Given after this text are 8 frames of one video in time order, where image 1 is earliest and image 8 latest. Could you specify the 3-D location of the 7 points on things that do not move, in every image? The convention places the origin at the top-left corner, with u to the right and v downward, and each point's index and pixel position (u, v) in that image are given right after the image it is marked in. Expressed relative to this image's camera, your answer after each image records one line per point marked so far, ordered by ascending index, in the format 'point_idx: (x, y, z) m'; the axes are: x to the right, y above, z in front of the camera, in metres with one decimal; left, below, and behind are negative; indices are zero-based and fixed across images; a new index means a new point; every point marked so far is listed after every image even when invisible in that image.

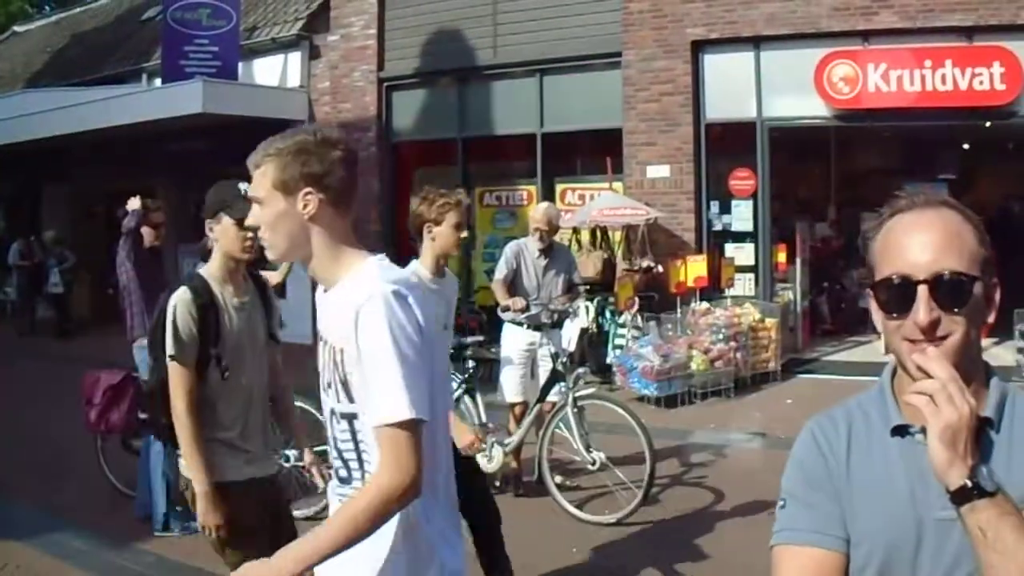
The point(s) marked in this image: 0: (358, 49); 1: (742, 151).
0: (-2.0, +3.0, +15.5) m
1: (+2.4, +1.5, +12.9) m
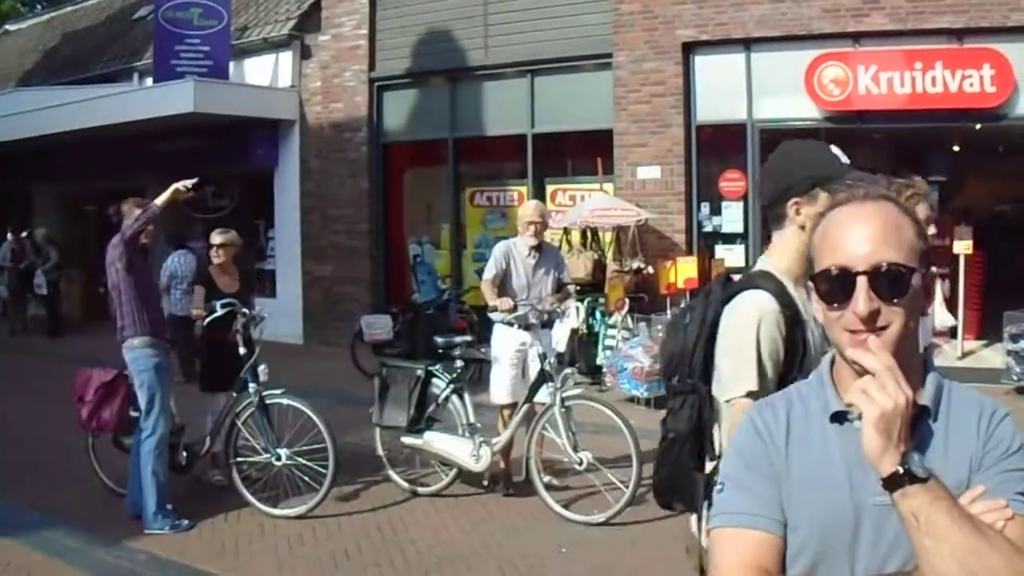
0: (-2.1, +3.0, +15.5) m
1: (+2.3, +1.4, +12.9) m
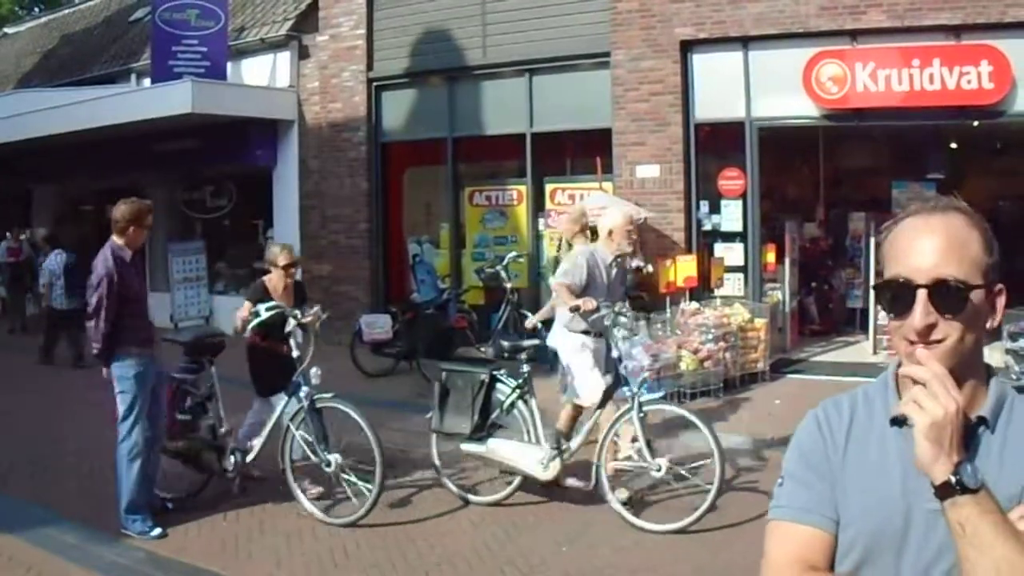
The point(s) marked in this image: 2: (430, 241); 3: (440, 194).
0: (-2.1, +3.1, +15.5) m
1: (+2.3, +1.5, +12.9) m
2: (-1.0, +0.6, +15.2) m
3: (-1.0, +1.2, +15.1) m
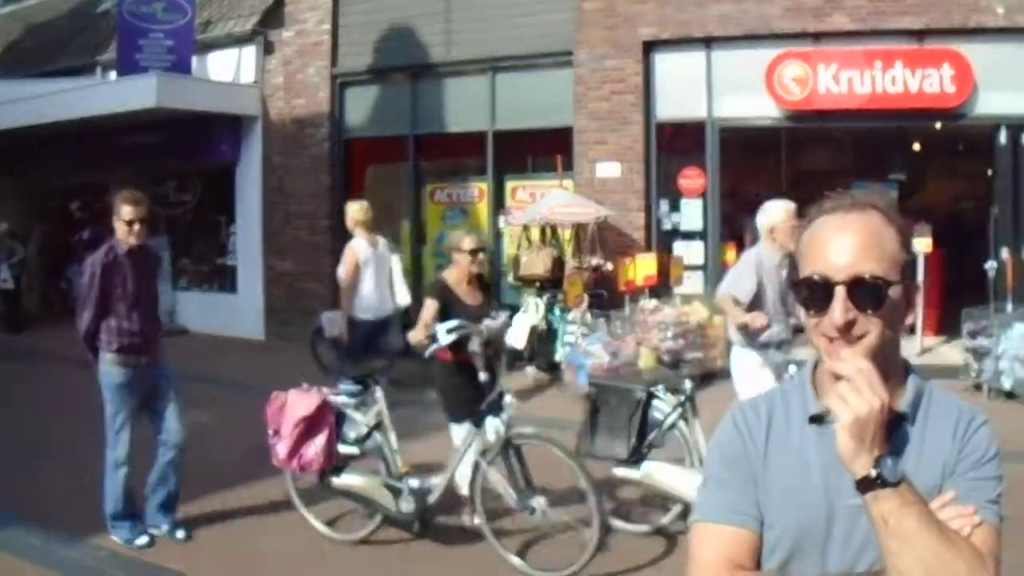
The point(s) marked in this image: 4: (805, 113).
0: (-2.5, +3.1, +15.4) m
1: (+2.0, +1.5, +13.0) m
2: (-1.4, +0.6, +15.2) m
3: (-1.4, +1.2, +15.1) m
4: (+3.0, +1.8, +12.5) m
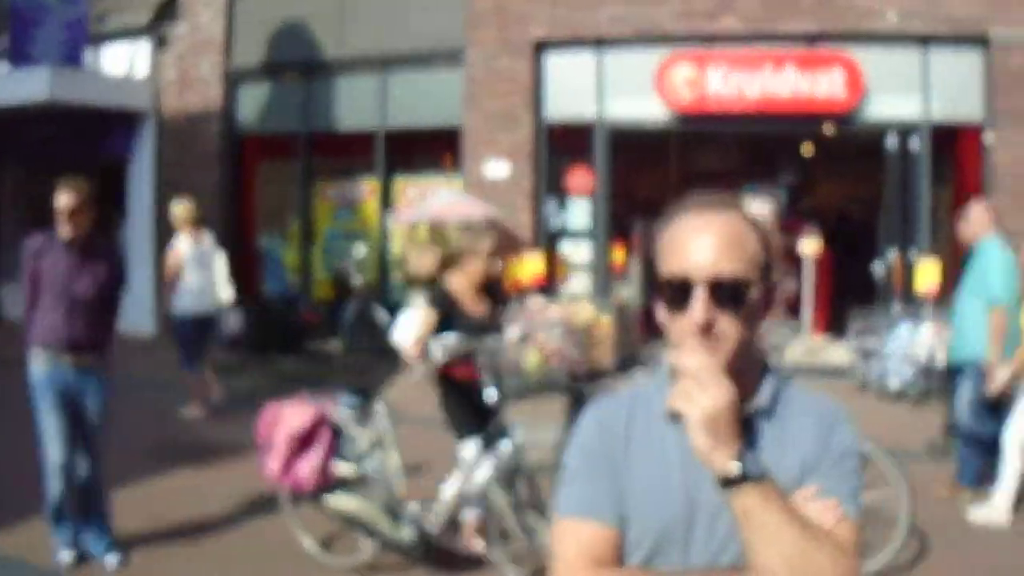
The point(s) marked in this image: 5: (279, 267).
0: (-3.7, +3.1, +15.3) m
1: (+0.9, +1.5, +13.1) m
2: (-2.7, +0.7, +15.2) m
3: (-2.6, +1.2, +15.0) m
4: (+2.0, +1.8, +12.7) m
5: (-2.7, +0.2, +15.0) m
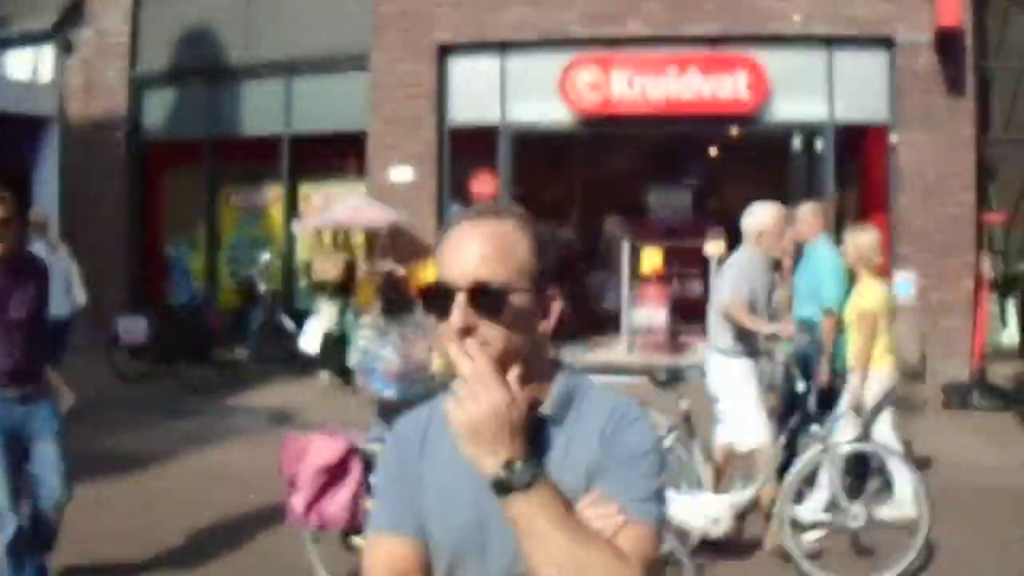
0: (-1.5, +3.6, +16.4) m
1: (+2.8, +1.7, +13.9) m
2: (-0.6, +1.1, +16.2) m
3: (-0.5, +1.6, +16.1) m
4: (+3.9, +1.9, +13.4) m
5: (-0.6, +0.6, +16.1) m
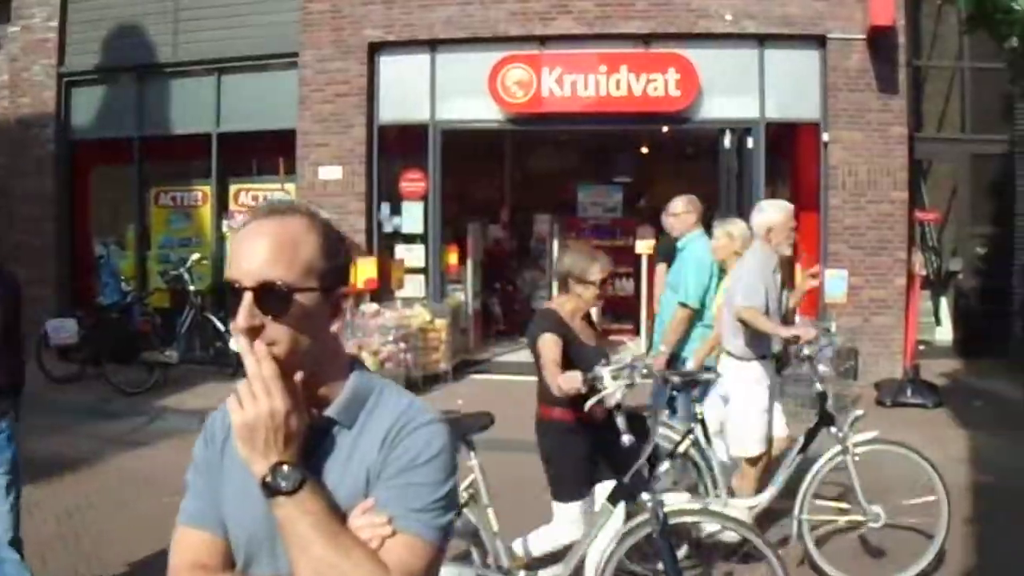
0: (-2.4, +3.6, +16.0) m
1: (+2.1, +1.7, +13.8) m
2: (-1.5, +1.1, +15.9) m
3: (-1.4, +1.6, +15.7) m
4: (+3.2, +1.9, +13.3) m
5: (-1.5, +0.6, +15.8) m
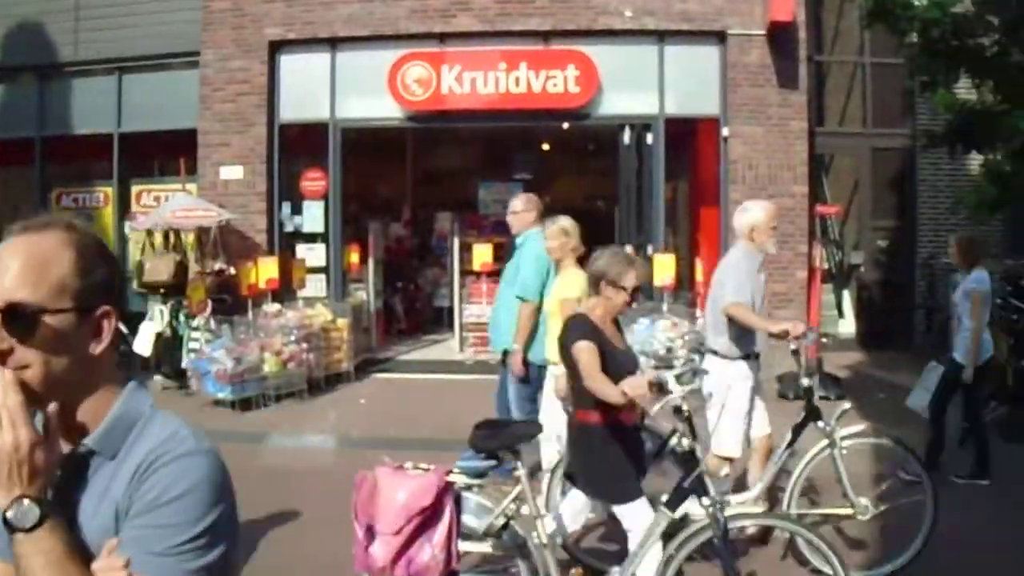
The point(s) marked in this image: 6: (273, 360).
0: (-3.6, +3.5, +15.7) m
1: (+1.0, +1.7, +13.8) m
2: (-2.7, +1.0, +15.6) m
3: (-2.5, +1.6, +15.5) m
4: (+2.2, +2.0, +13.4) m
5: (-2.7, +0.6, +15.5) m
6: (-3.7, -1.1, +18.9) m
